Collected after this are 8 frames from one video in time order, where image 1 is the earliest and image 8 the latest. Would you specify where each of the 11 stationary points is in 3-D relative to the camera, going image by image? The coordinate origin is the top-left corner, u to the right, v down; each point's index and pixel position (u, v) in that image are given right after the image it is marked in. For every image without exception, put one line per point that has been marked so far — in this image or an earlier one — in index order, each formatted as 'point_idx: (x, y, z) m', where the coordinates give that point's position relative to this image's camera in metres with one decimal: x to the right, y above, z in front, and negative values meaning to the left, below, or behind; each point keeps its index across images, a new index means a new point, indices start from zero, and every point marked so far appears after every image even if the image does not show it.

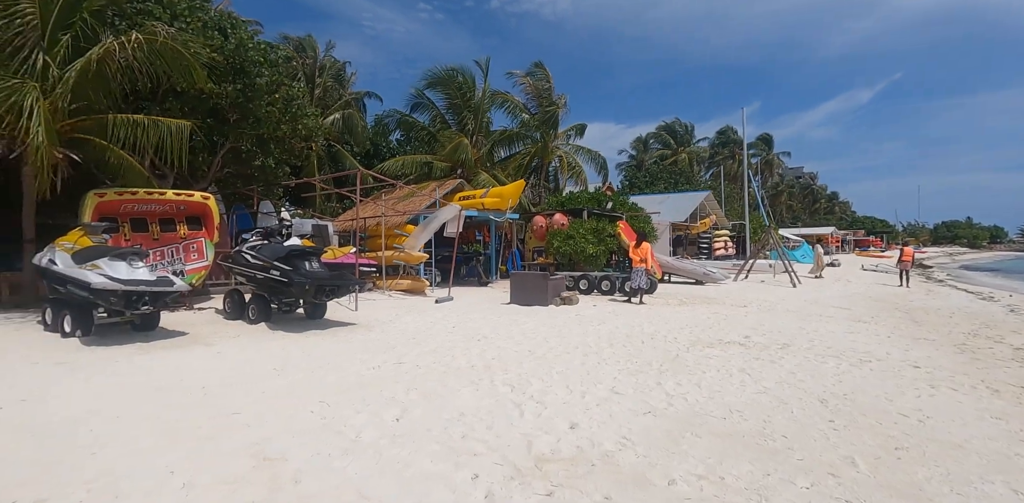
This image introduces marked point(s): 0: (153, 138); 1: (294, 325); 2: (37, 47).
0: (-7.4, +2.3, +8.9) m
1: (-4.4, -1.4, +9.2) m
2: (-8.4, +3.6, +7.6) m
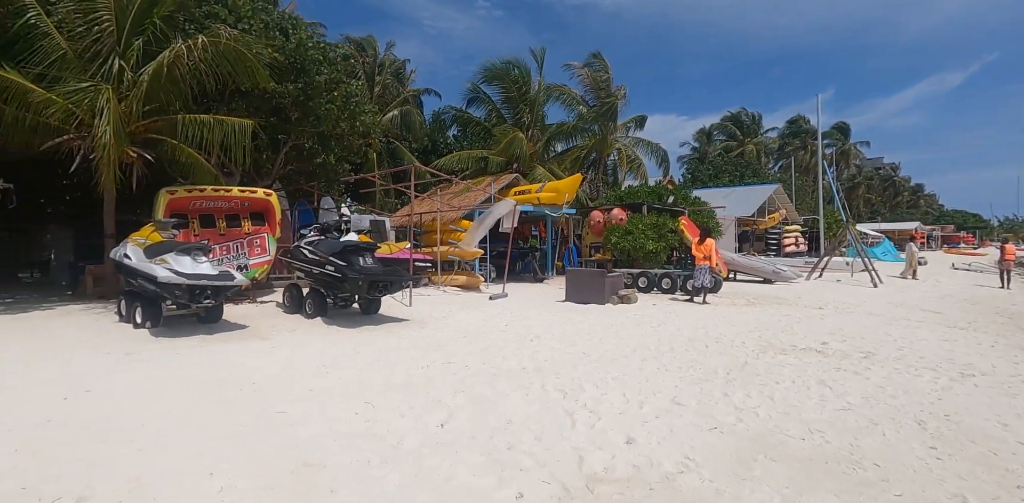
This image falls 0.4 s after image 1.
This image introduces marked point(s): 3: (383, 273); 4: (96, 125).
0: (-6.3, +2.4, +9.2) m
1: (-3.3, -1.3, +9.3) m
2: (-7.4, +3.7, +8.1) m
3: (-2.5, -0.4, +8.4) m
4: (-6.9, +2.1, +7.2) m
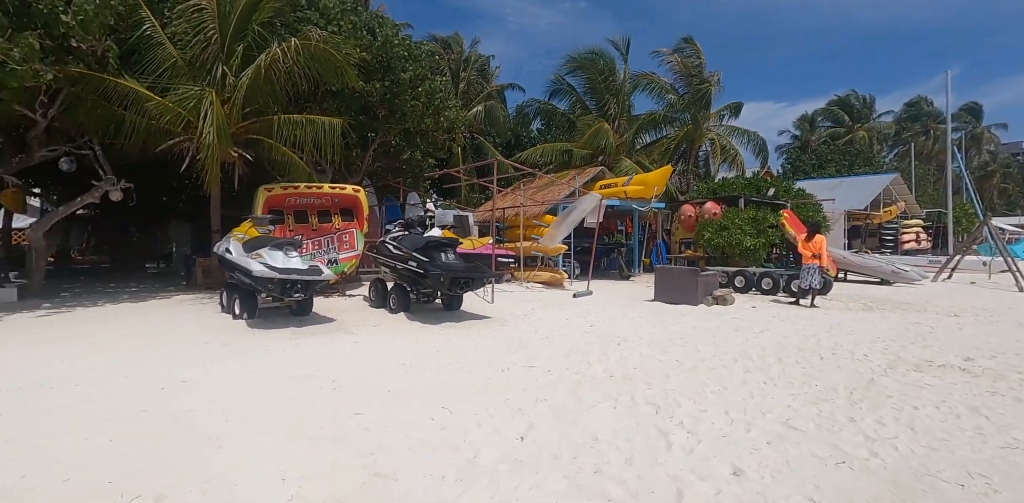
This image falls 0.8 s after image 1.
0: (-4.5, +2.6, +9.6) m
1: (-1.6, -1.3, +9.1) m
2: (-5.8, +3.8, +8.6) m
3: (-0.9, -0.3, +8.1) m
4: (-5.5, +2.2, +7.7) m
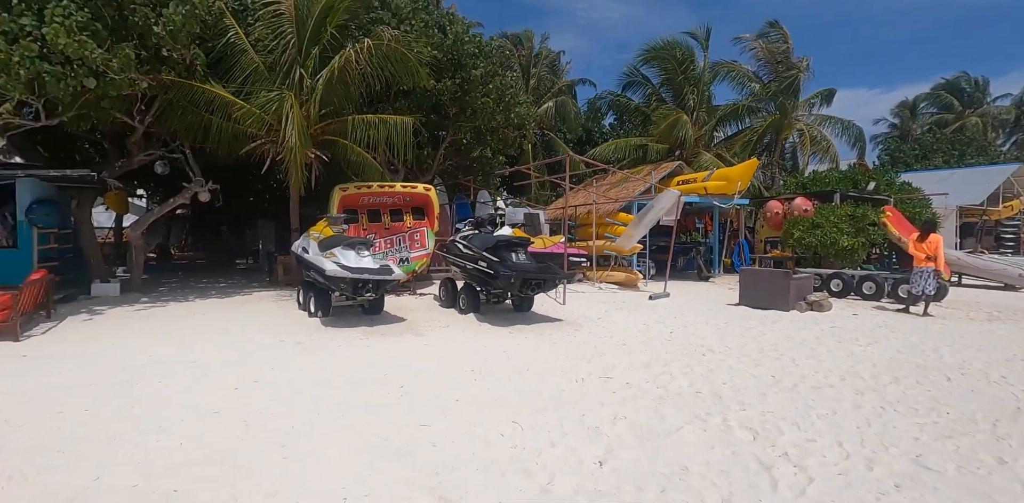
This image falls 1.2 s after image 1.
0: (-2.9, +2.6, +9.6) m
1: (-0.2, -1.3, +8.7) m
2: (-4.4, +3.8, +8.9) m
3: (+0.4, -0.3, +7.6) m
4: (-4.2, +2.2, +7.9) m
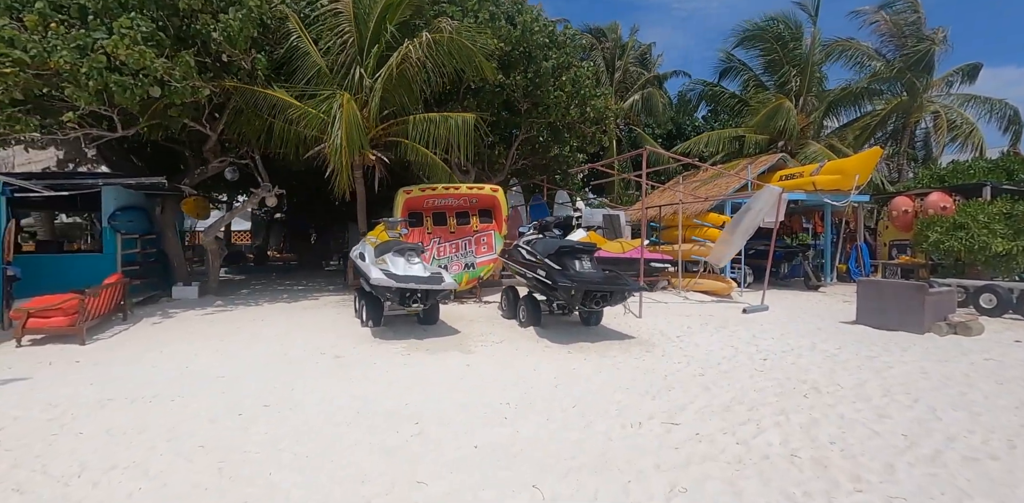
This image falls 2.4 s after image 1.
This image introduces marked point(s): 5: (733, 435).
0: (-1.5, +2.5, +9.2) m
1: (+0.9, -1.4, +7.9) m
2: (-3.1, +3.8, +8.8) m
3: (+1.3, -0.4, +6.7) m
4: (-3.1, +2.2, +7.9) m
5: (+1.9, -1.6, +3.8) m
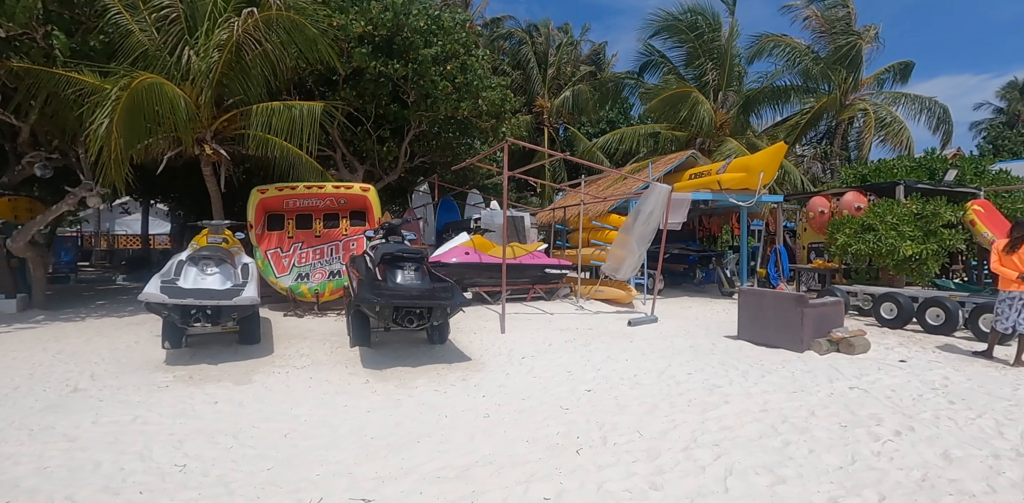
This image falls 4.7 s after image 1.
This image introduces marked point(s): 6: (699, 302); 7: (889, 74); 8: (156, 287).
0: (-4.2, +2.4, +8.1) m
1: (-1.6, -1.5, +6.7) m
2: (-5.7, +3.6, +7.6) m
3: (-1.3, -0.5, +5.6) m
4: (-5.7, +2.0, +6.6) m
5: (-0.5, -1.6, +2.7) m
6: (+4.0, -1.3, +9.5) m
7: (+12.1, +5.8, +14.1) m
8: (-4.7, -0.4, +5.9) m
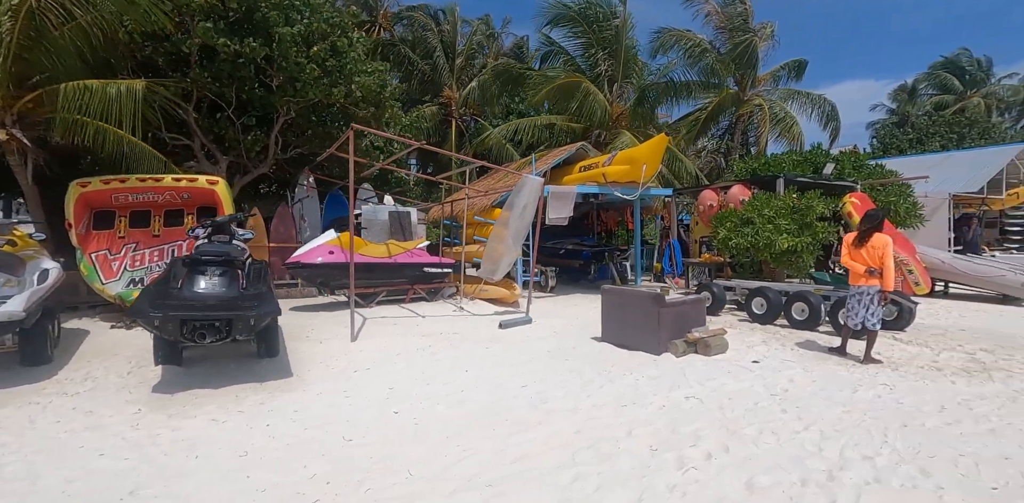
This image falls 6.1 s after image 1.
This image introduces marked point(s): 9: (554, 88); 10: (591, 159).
0: (-6.4, +2.3, +6.8) m
1: (-3.7, -1.5, +5.8) m
2: (-7.9, +3.6, +6.2) m
3: (-3.2, -0.6, +4.6) m
4: (-7.8, +2.0, +5.2) m
5: (-2.2, -1.7, +1.8) m
6: (+1.6, -1.2, +9.1) m
7: (+9.2, +6.0, +14.4) m
8: (-6.6, -0.5, +4.6) m
9: (+2.5, +4.6, +12.4) m
10: (+1.8, +2.0, +9.5) m
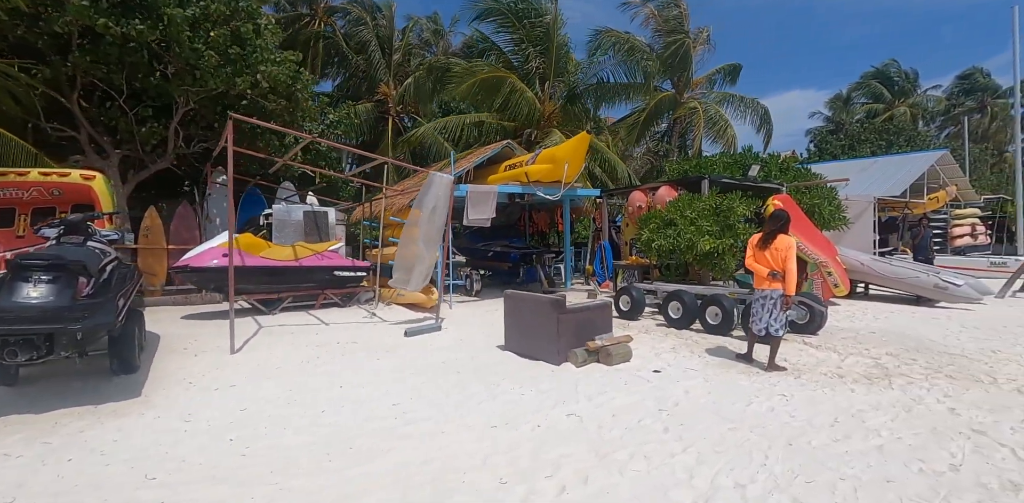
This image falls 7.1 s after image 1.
0: (-7.7, +2.3, +5.9) m
1: (-4.9, -1.5, +5.0) m
2: (-9.2, +3.5, +5.2) m
3: (-4.4, -0.6, +3.9) m
4: (-9.0, +1.9, +4.2) m
5: (-3.1, -1.7, +1.2) m
6: (+0.1, -1.2, +8.7) m
7: (+7.3, +5.9, +14.6) m
8: (-7.8, -0.5, +3.6) m
9: (+0.8, +4.5, +12.1) m
10: (+0.3, +2.0, +9.1) m
